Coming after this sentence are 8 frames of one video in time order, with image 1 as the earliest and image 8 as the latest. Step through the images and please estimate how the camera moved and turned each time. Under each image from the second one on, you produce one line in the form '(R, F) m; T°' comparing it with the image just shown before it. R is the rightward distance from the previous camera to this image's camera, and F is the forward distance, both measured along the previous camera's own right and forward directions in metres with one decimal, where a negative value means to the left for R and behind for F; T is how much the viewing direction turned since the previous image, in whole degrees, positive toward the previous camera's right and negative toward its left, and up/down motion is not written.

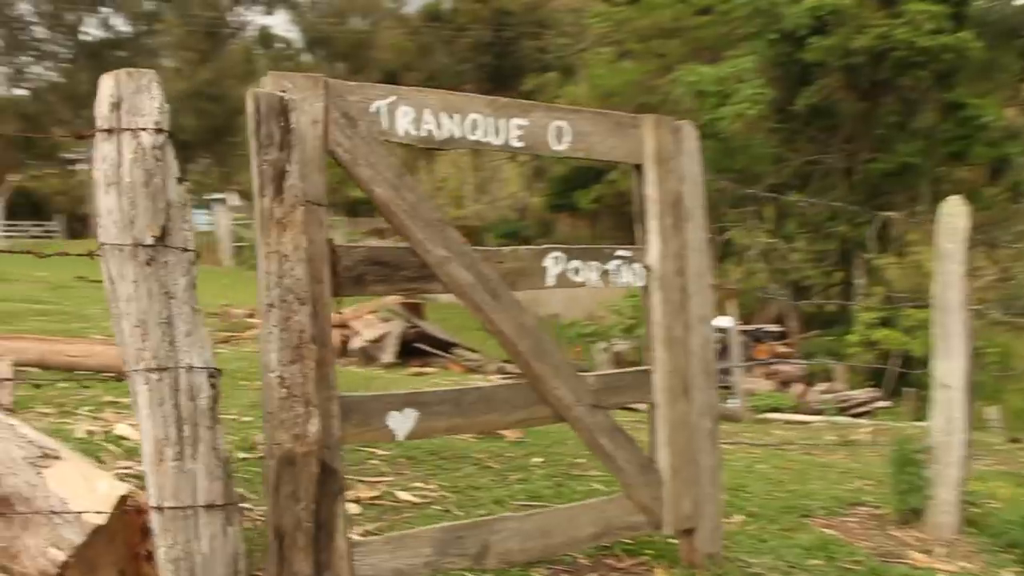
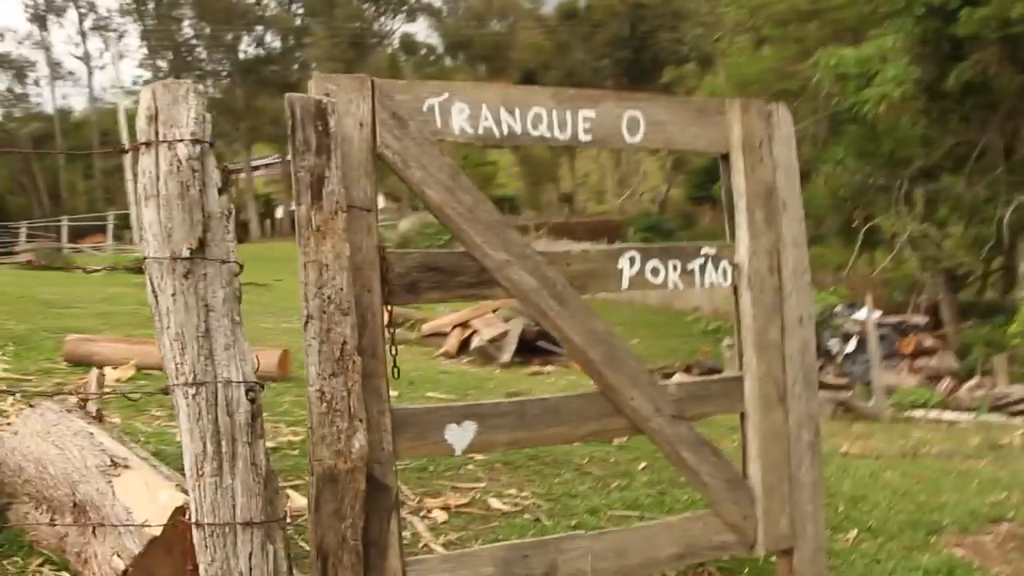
(+0.3, +0.2) m; -8°
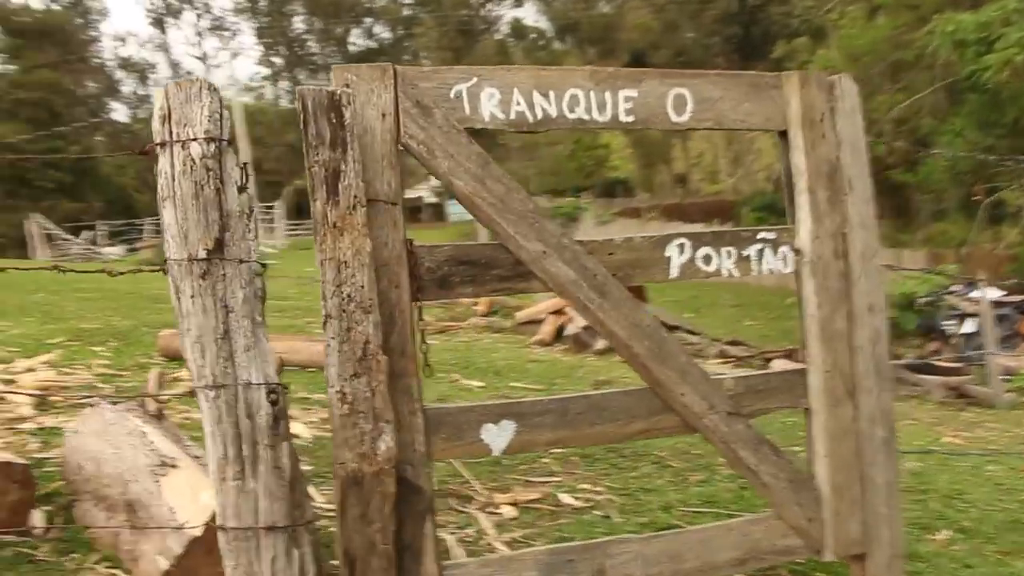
(+0.3, +0.2) m; -7°
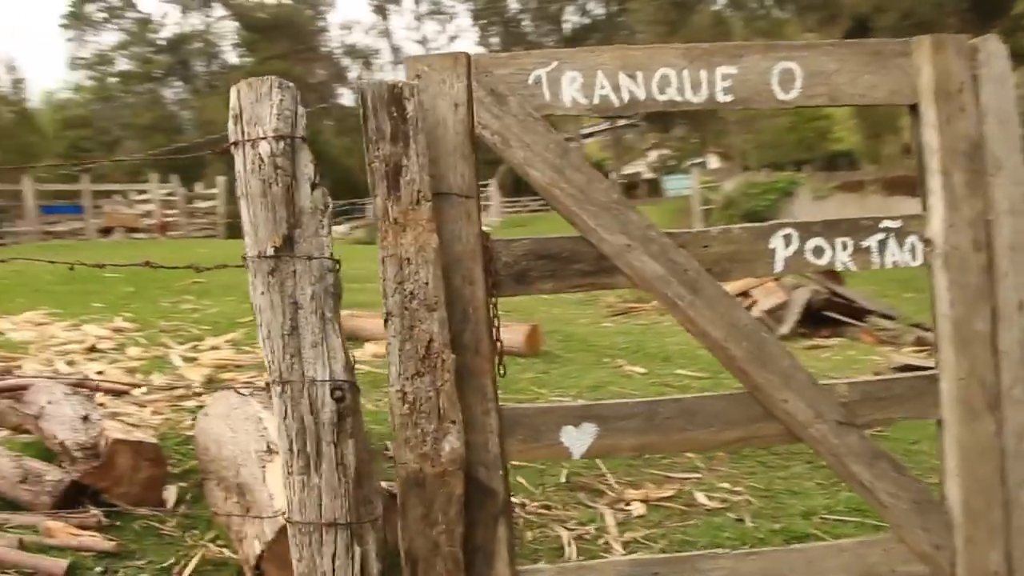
(+0.4, +0.2) m; -12°
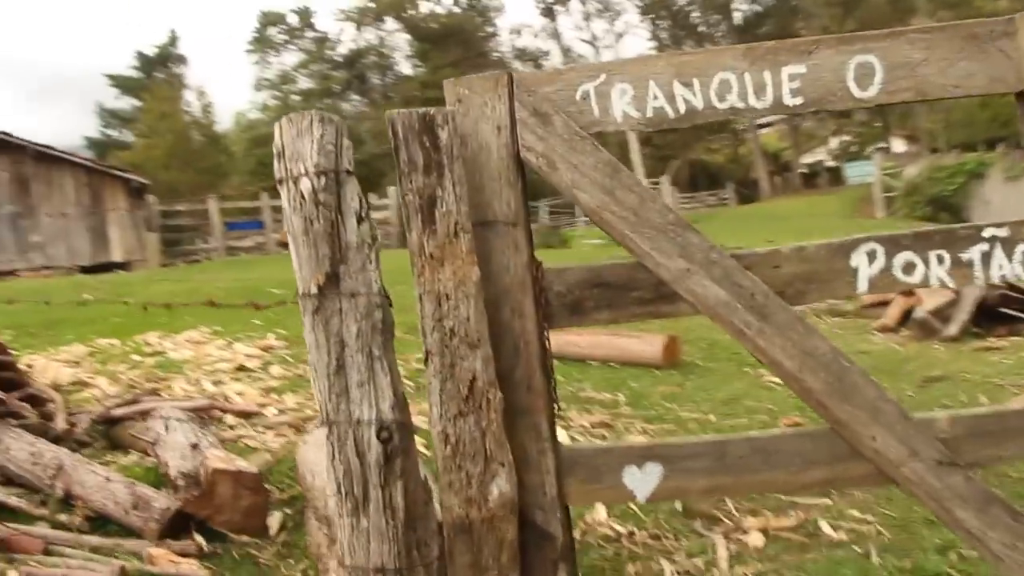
(+0.4, +0.2) m; -10°
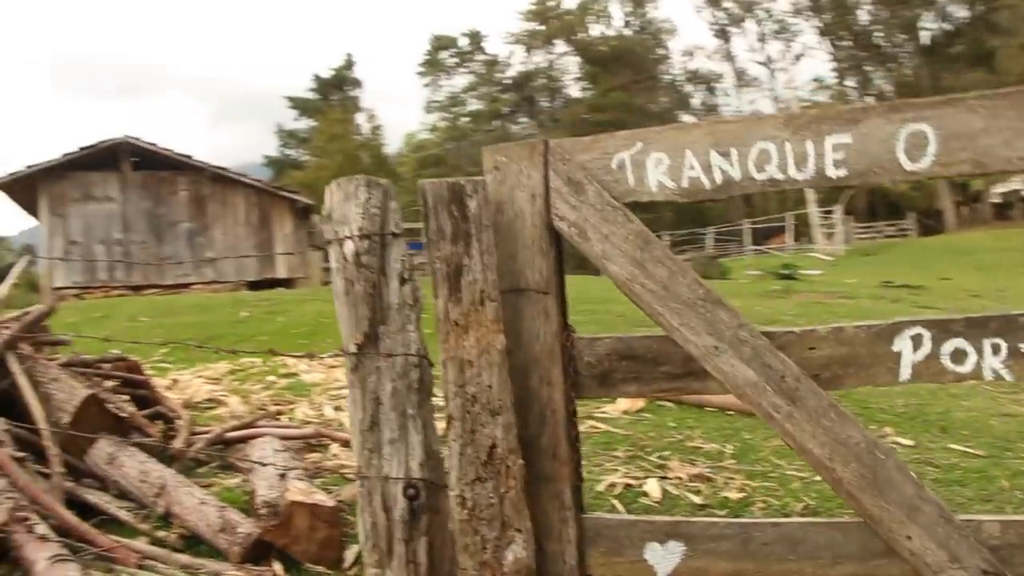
(+0.4, 0.0) m; -10°
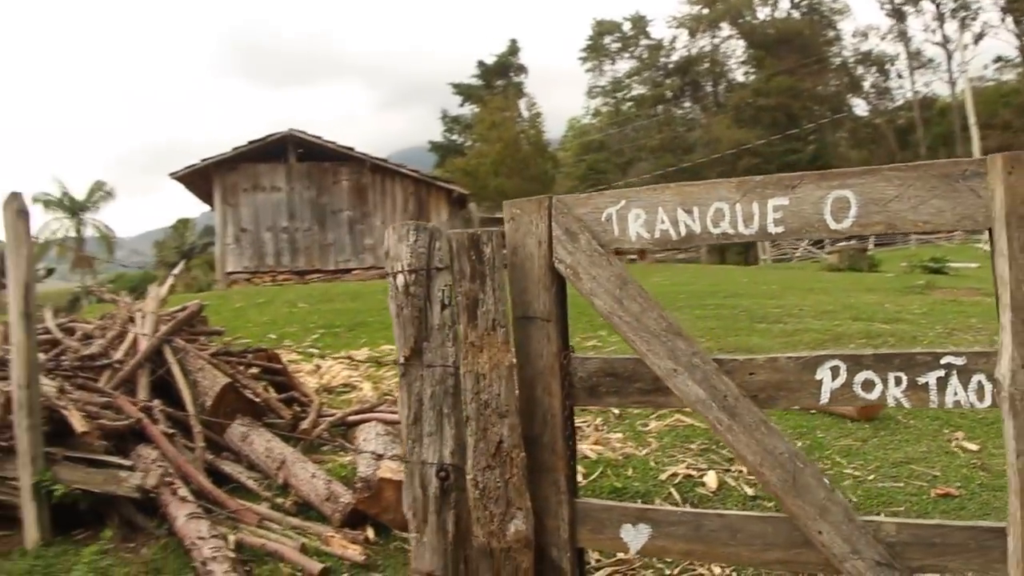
(+0.6, -0.7) m; -9°
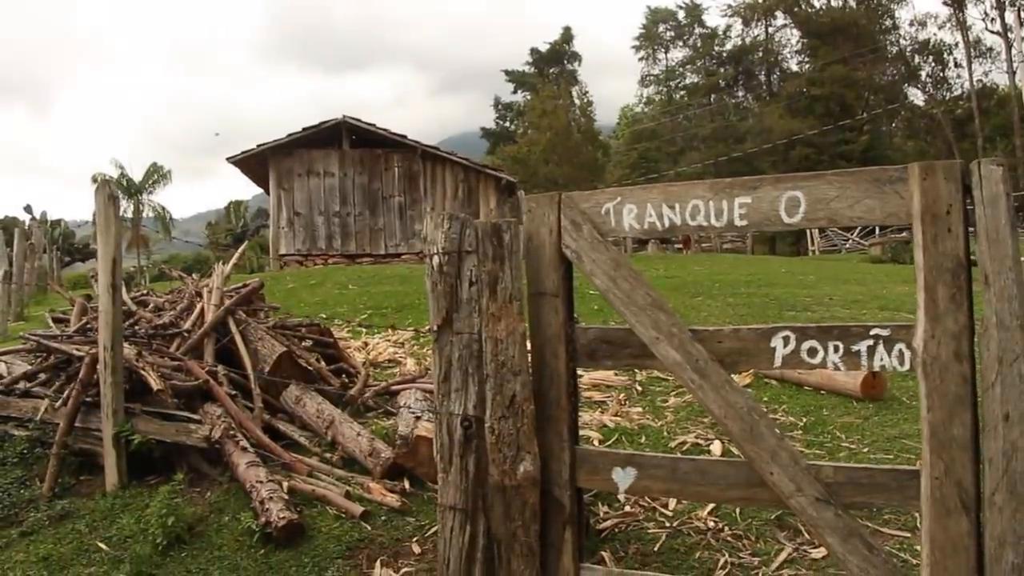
(+0.2, -0.7) m; -3°
